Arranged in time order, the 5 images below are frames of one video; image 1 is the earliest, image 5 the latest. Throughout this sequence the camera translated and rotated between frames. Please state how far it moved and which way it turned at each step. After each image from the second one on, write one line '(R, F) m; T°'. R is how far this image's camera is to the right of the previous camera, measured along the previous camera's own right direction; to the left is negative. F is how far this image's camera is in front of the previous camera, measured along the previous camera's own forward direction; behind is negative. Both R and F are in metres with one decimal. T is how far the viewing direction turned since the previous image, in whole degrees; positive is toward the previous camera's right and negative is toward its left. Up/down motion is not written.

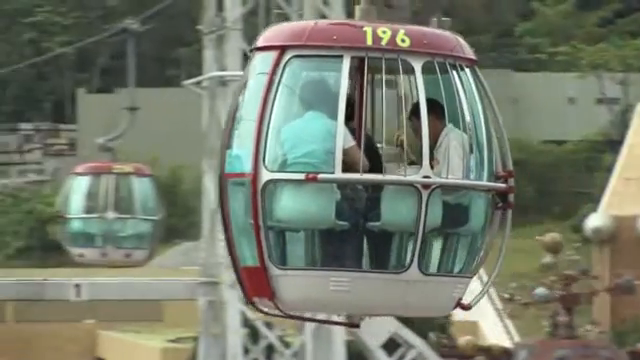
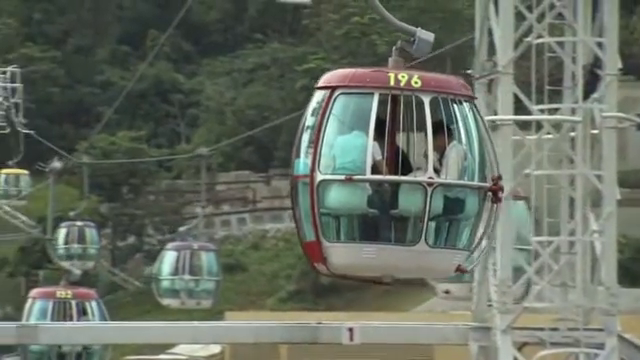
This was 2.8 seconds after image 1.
(+0.1, 0.0) m; -10°
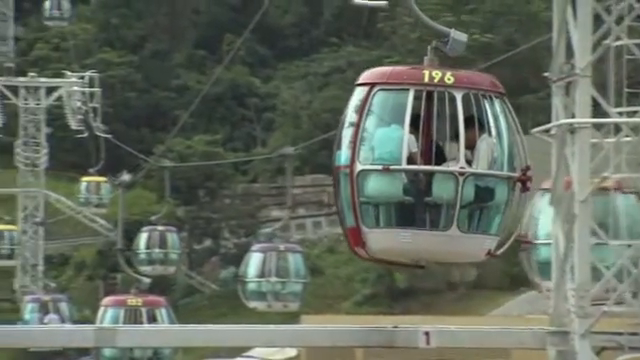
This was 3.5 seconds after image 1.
(+0.1, 0.0) m; -3°
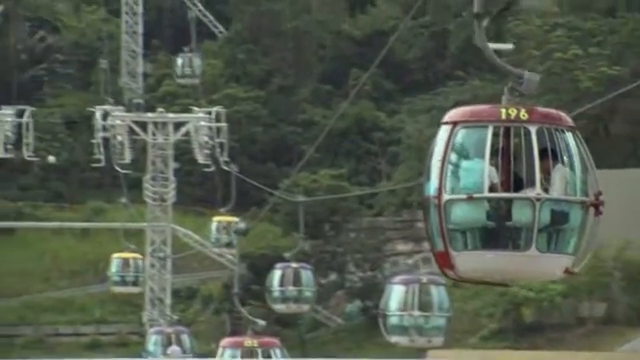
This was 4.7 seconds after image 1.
(+0.1, 0.0) m; -5°
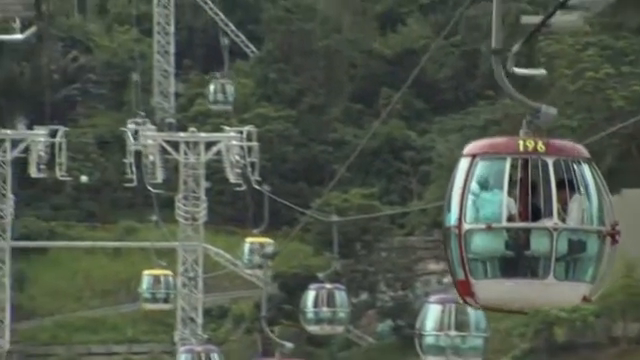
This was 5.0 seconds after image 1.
(0.0, 0.0) m; -1°
